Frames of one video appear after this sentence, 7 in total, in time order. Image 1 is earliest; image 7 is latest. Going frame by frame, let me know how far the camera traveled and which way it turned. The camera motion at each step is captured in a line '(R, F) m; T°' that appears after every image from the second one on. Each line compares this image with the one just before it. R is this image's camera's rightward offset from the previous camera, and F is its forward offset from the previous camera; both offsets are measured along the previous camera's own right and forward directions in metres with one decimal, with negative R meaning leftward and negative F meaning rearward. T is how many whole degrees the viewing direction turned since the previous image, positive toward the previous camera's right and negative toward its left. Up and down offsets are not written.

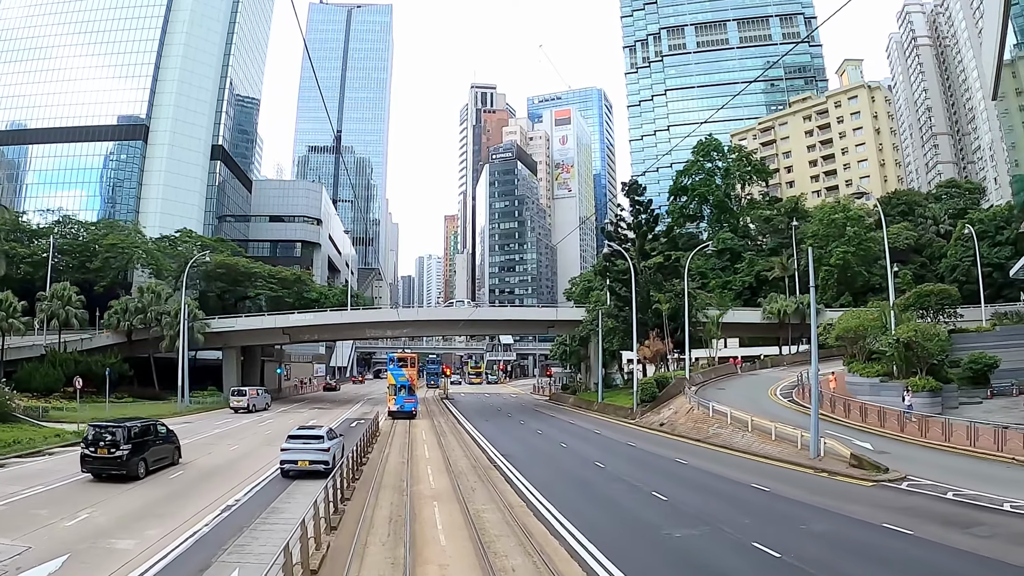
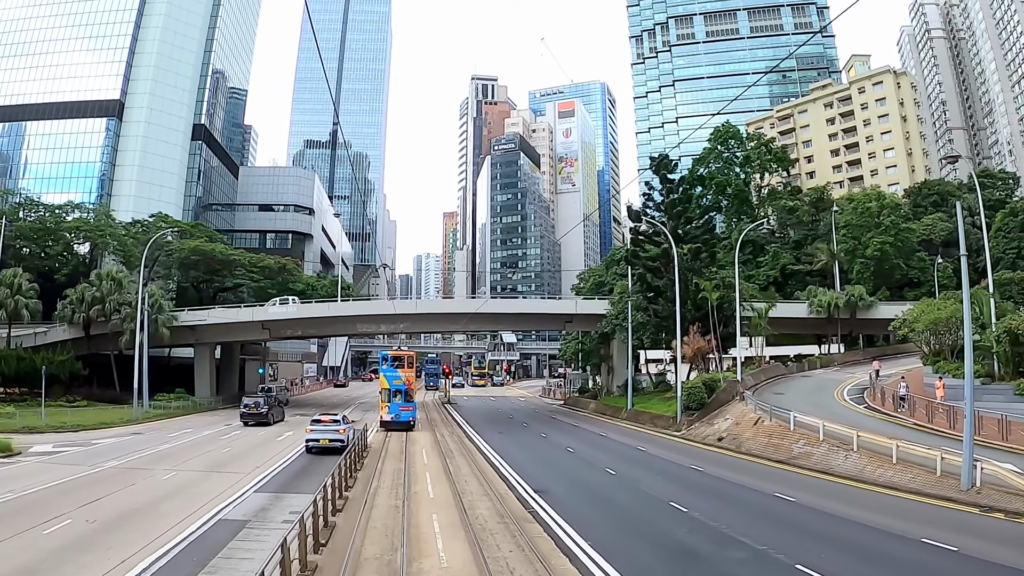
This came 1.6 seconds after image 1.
(-1.0, +6.7) m; 0°
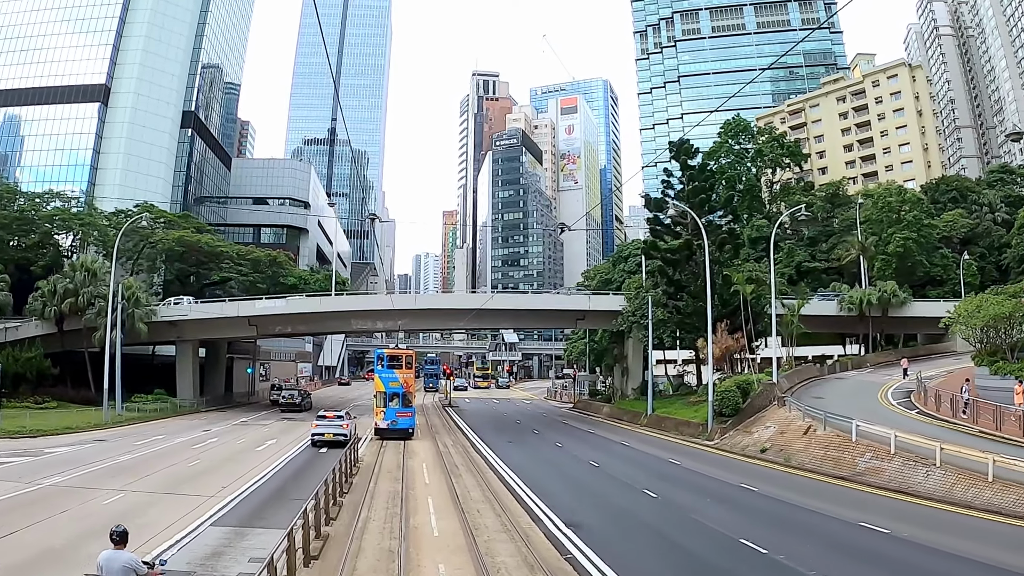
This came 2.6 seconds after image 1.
(-0.6, +3.5) m; 0°
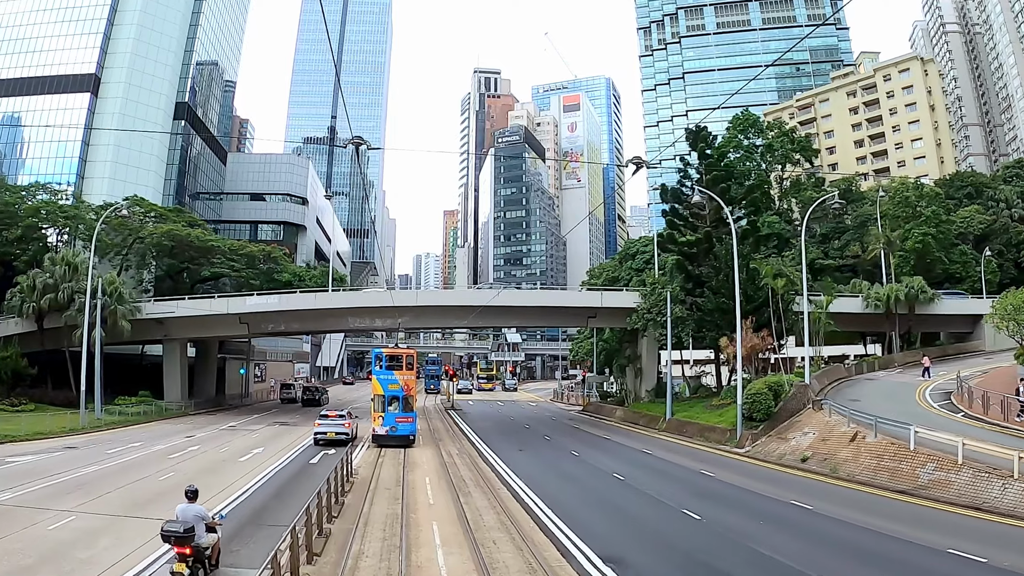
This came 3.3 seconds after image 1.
(-0.4, +2.5) m; 0°
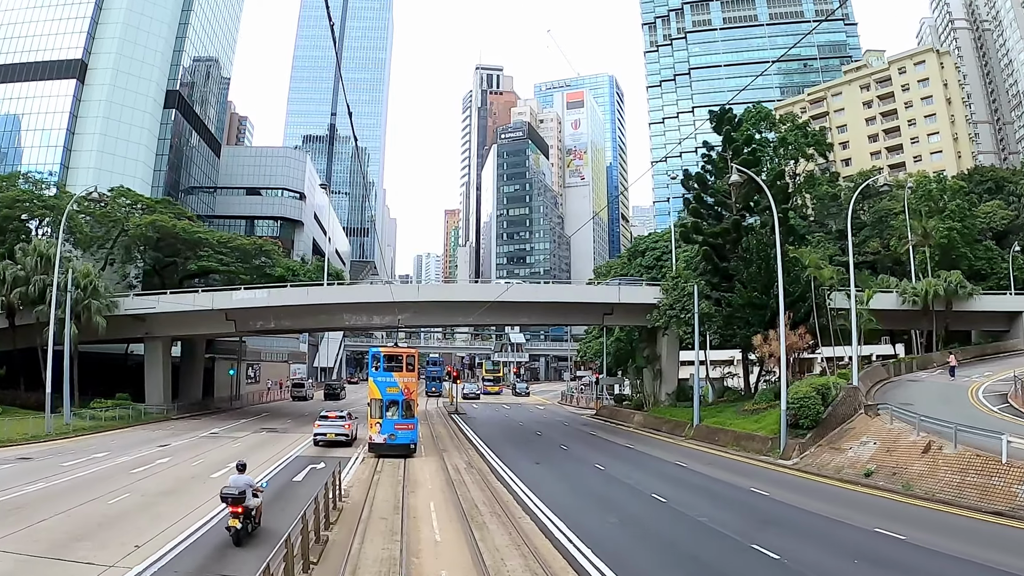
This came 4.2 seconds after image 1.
(-0.5, +3.1) m; 0°
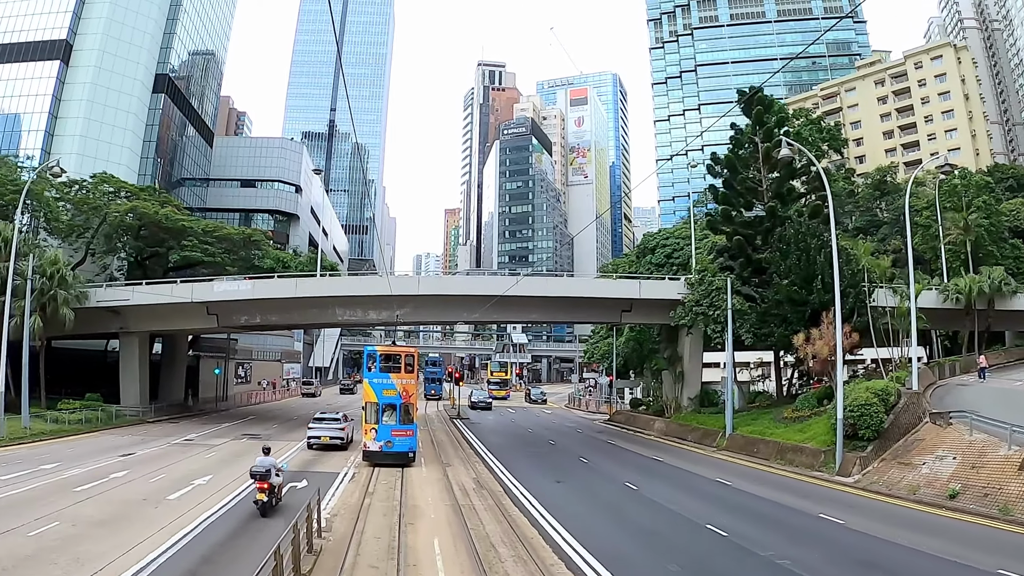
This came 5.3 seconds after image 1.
(-0.5, +3.2) m; 0°
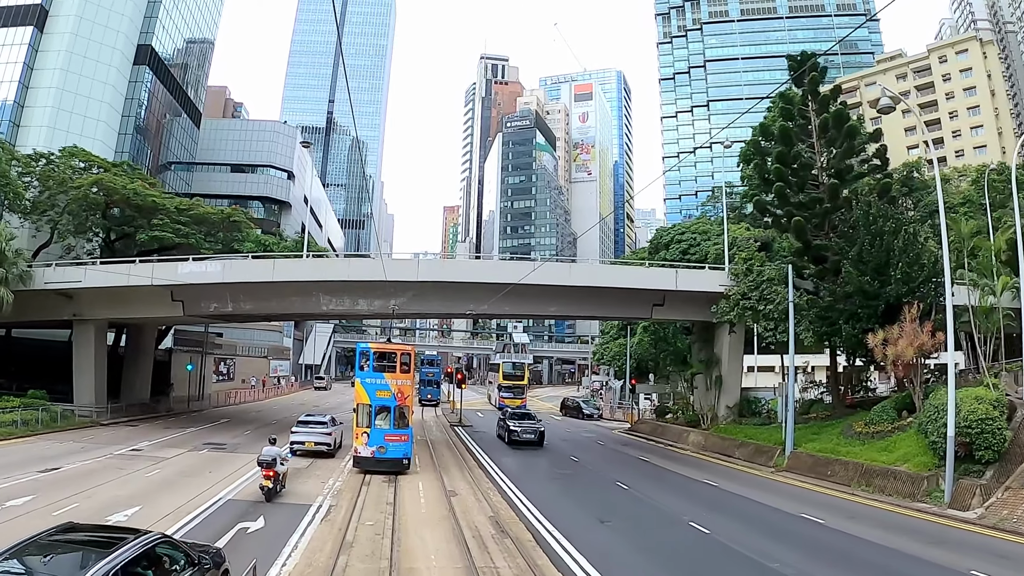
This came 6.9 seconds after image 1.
(-0.8, +4.6) m; 0°
